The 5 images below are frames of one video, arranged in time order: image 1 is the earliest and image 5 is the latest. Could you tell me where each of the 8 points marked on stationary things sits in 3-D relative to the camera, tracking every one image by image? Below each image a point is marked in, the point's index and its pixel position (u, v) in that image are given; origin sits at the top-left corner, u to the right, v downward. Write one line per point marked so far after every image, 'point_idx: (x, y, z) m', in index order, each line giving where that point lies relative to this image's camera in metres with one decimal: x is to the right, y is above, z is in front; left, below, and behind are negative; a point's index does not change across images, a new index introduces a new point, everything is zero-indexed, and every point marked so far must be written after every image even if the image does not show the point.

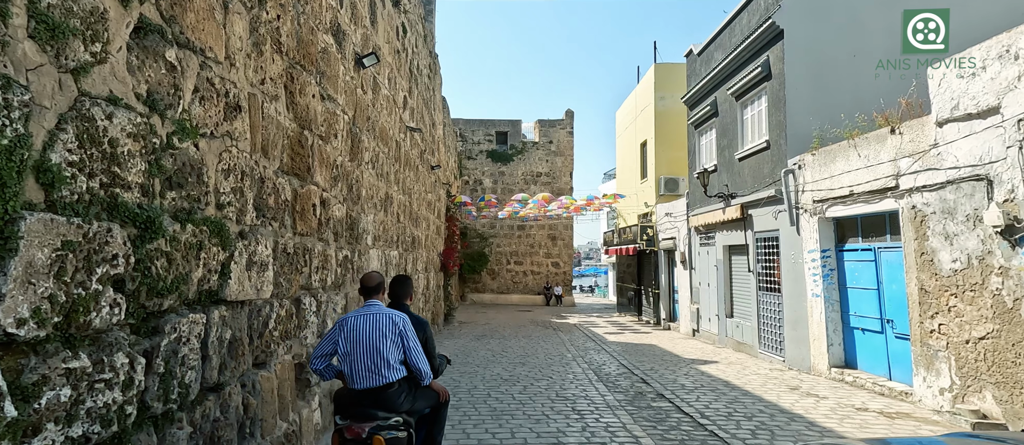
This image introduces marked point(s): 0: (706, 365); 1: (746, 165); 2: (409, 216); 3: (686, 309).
0: (+2.8, -2.1, +9.2) m
1: (+3.8, +0.9, +10.2) m
2: (-1.5, +0.1, +9.2) m
3: (+3.7, -1.9, +13.6) m
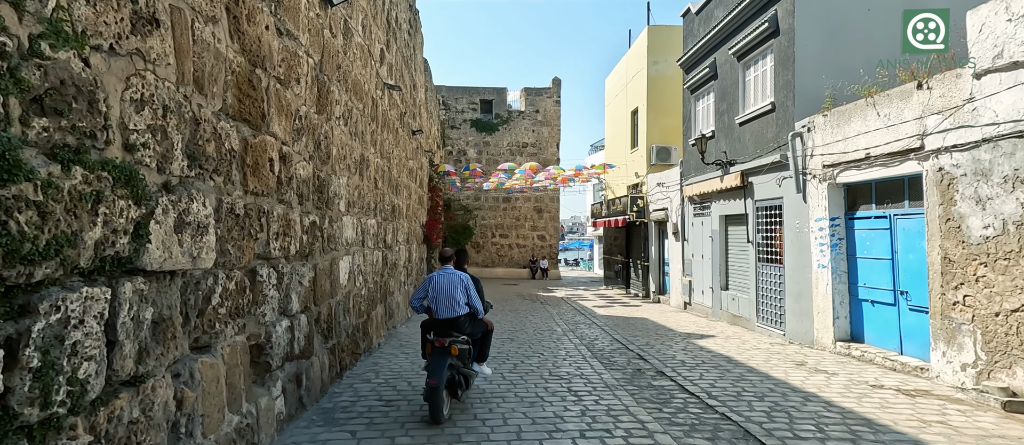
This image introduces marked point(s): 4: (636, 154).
0: (+2.7, -1.6, +8.8) m
1: (+3.6, +1.4, +9.7) m
2: (-1.7, +0.5, +8.6) m
3: (+3.4, -1.2, +13.1) m
4: (+3.3, +1.8, +16.7) m
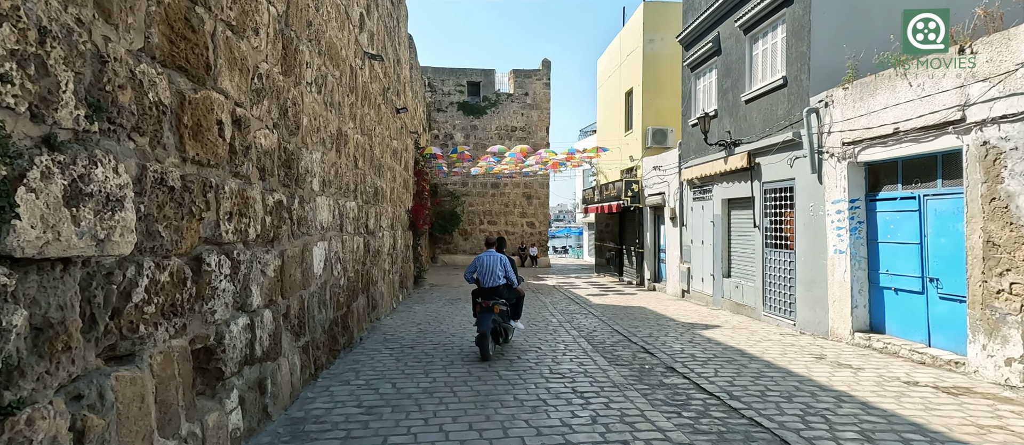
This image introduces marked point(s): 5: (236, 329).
0: (+2.6, -1.4, +8.3) m
1: (+3.5, +1.6, +9.1) m
2: (-1.8, +0.7, +7.9) m
3: (+3.2, -0.9, +12.6) m
4: (+3.0, +2.2, +16.1) m
5: (-1.4, -0.5, +3.2) m
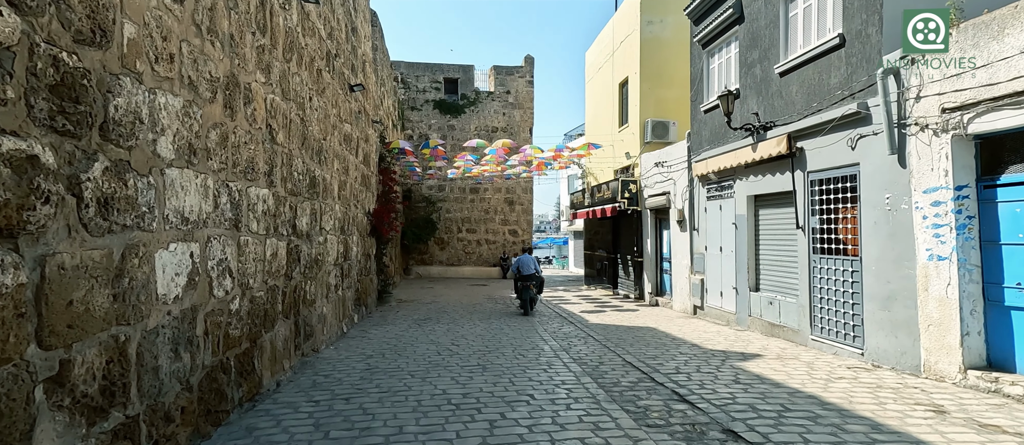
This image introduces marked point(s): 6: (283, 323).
0: (+2.4, -1.4, +6.4) m
1: (+3.2, +1.6, +7.3) m
2: (-1.9, +0.7, +5.9) m
3: (+2.9, -1.0, +10.7) m
4: (+2.6, +2.1, +14.3) m
5: (-1.5, -0.5, +1.2) m
6: (-1.9, -0.8, +5.3) m
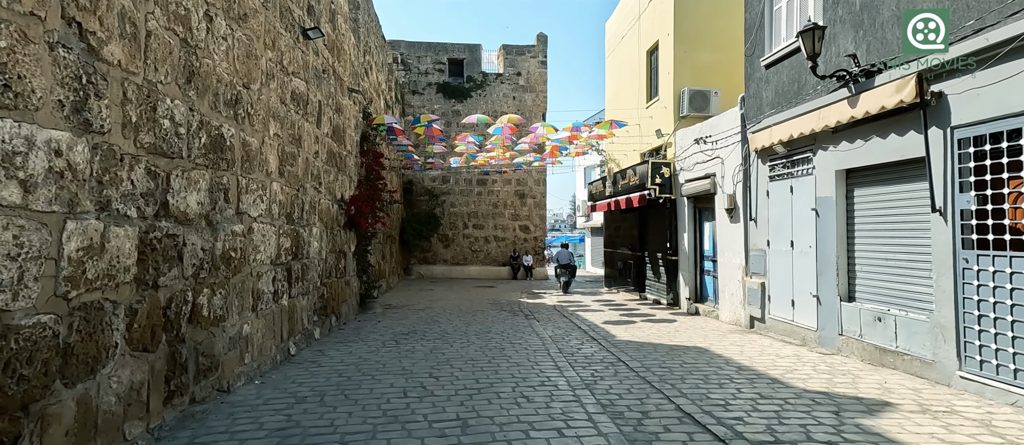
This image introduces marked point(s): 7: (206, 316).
0: (+2.4, -1.2, +4.2) m
1: (+3.2, +1.8, +5.0) m
2: (-2.0, +0.9, +3.8) m
3: (+3.0, -0.8, +8.5) m
4: (+2.7, +2.2, +12.1) m
5: (-1.6, -0.3, -0.9) m
6: (-1.9, -0.7, +3.2) m
7: (-2.0, -0.6, +4.3) m
